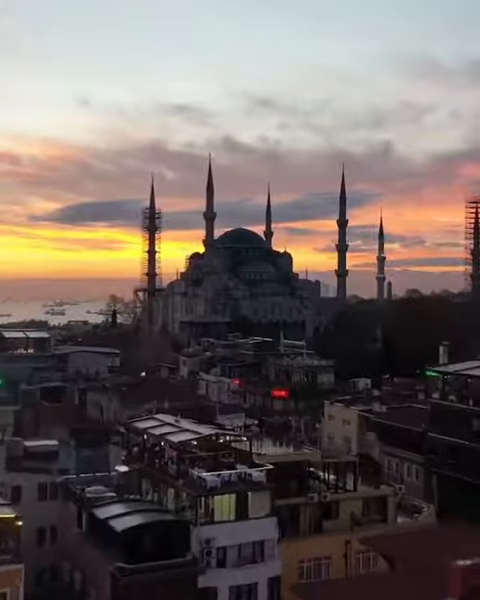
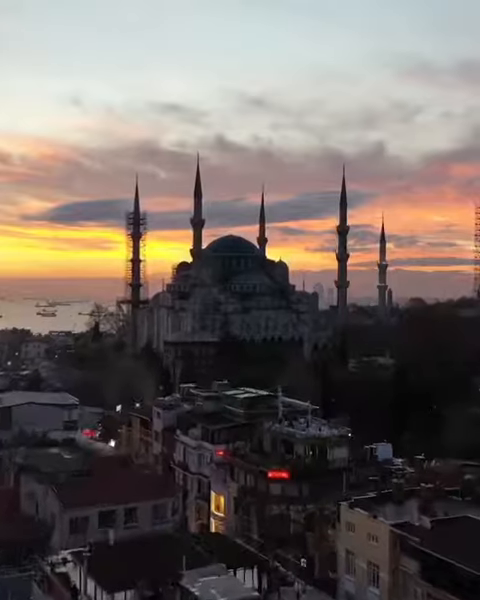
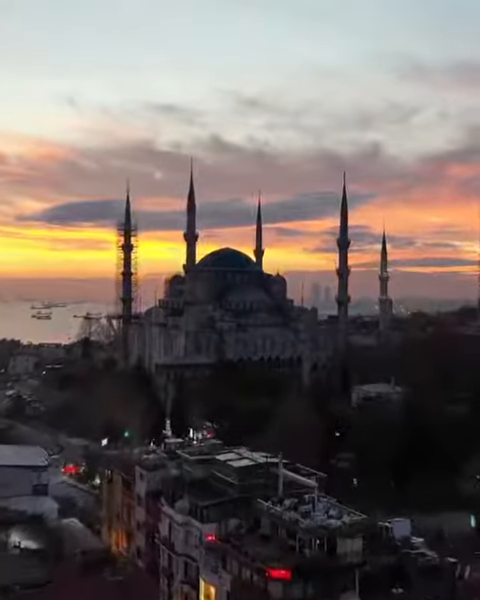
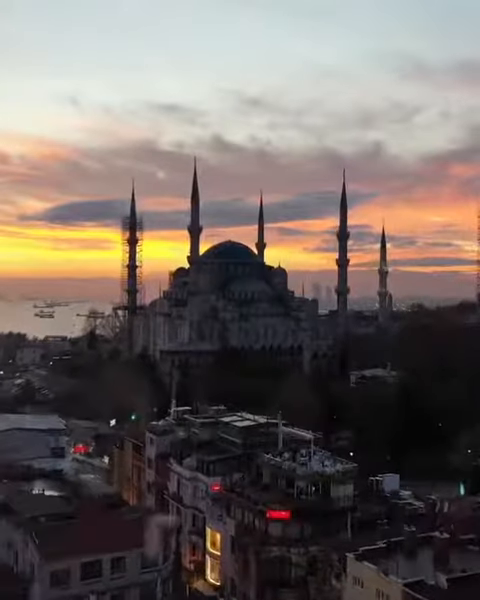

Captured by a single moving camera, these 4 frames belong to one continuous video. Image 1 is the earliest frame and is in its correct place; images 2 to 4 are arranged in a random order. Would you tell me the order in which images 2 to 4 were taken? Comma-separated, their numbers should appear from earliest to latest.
2, 4, 3
